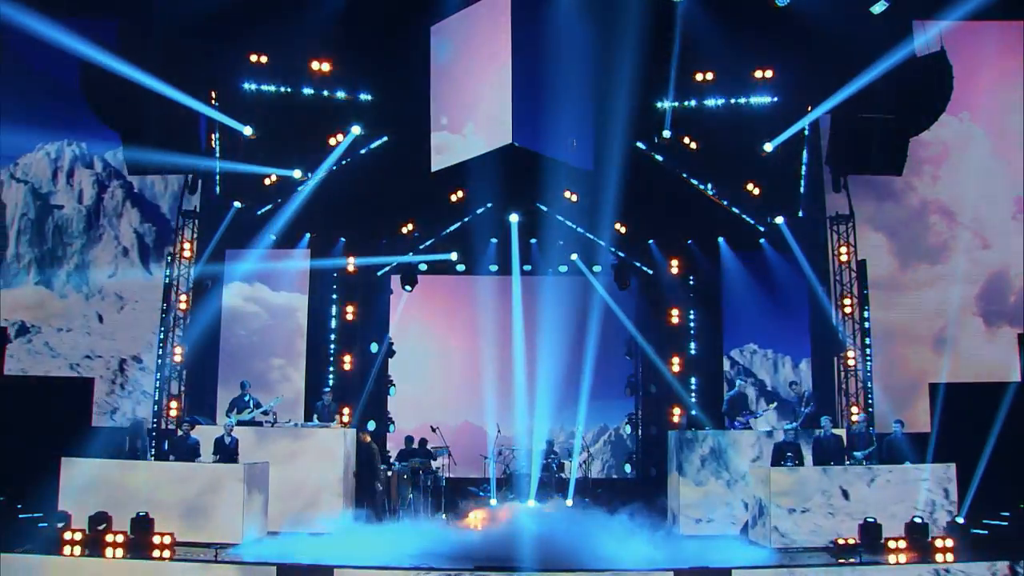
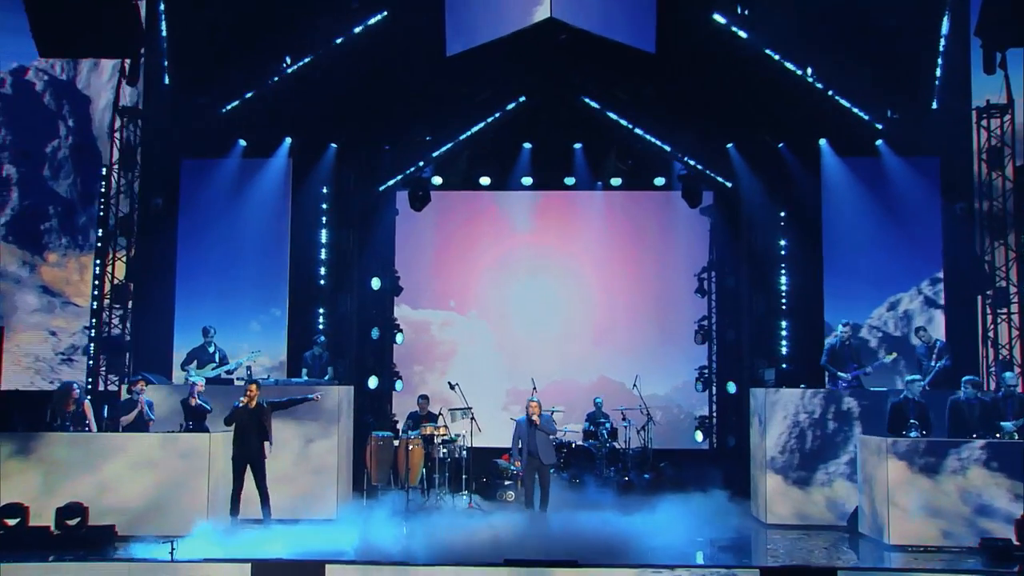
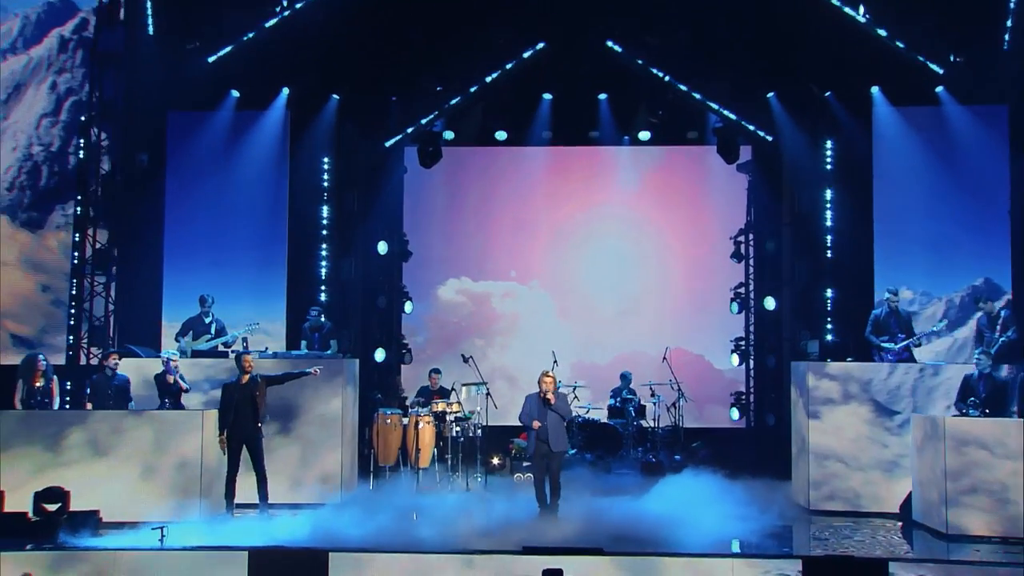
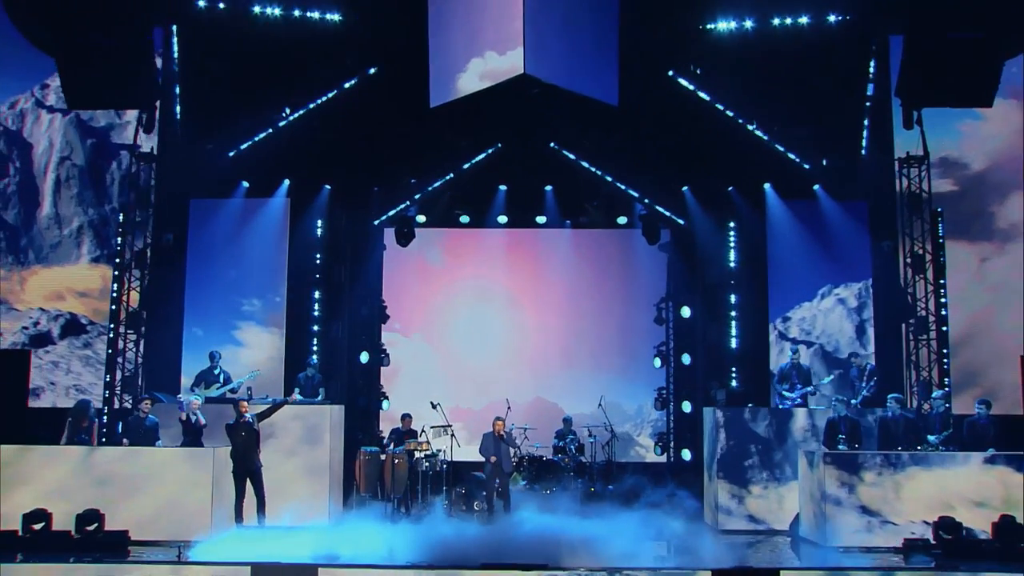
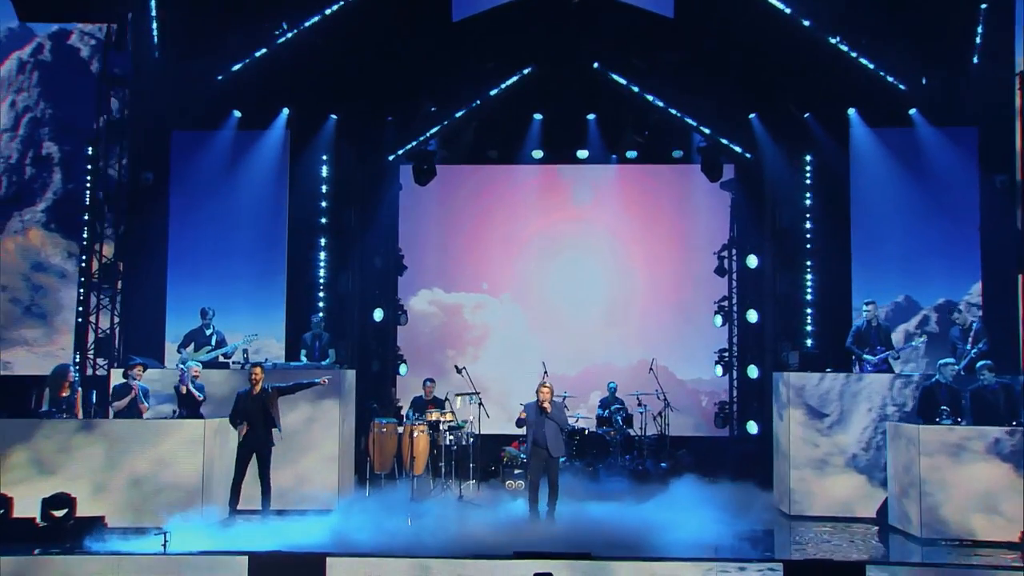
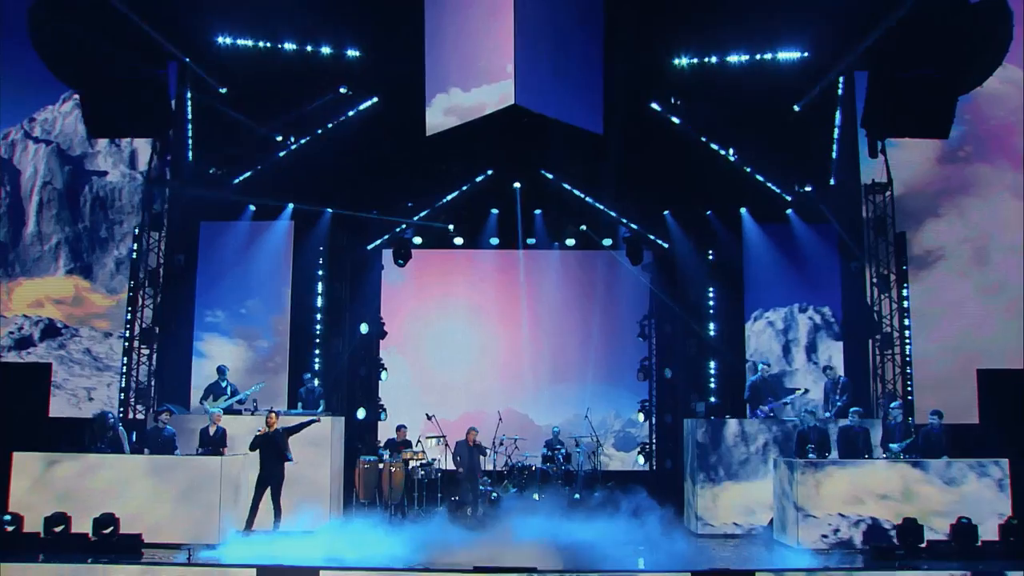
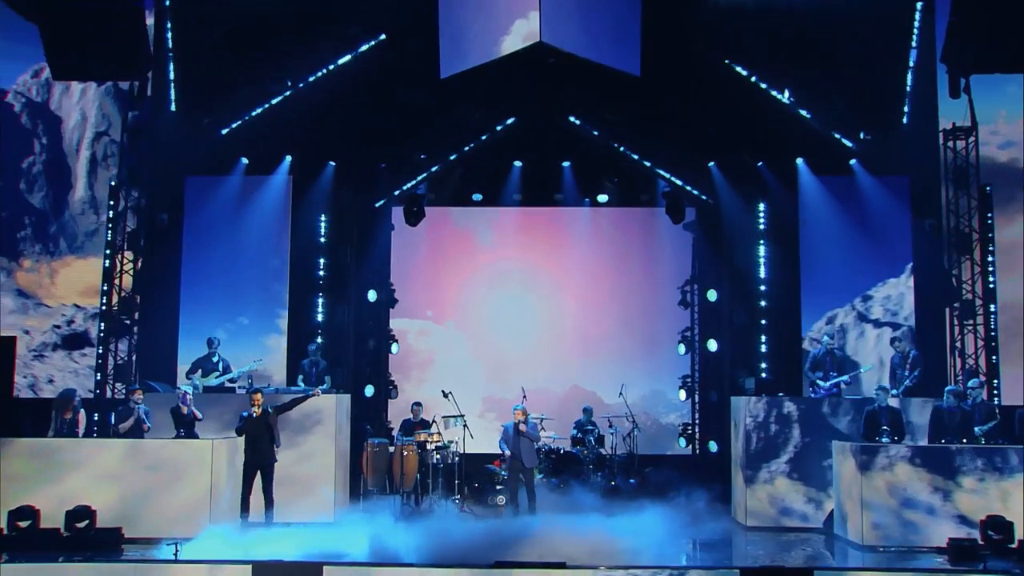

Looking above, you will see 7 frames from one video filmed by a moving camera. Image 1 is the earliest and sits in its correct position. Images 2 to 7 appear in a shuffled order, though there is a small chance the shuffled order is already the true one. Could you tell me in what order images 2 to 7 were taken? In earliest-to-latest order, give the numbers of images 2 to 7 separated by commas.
6, 4, 7, 2, 5, 3
